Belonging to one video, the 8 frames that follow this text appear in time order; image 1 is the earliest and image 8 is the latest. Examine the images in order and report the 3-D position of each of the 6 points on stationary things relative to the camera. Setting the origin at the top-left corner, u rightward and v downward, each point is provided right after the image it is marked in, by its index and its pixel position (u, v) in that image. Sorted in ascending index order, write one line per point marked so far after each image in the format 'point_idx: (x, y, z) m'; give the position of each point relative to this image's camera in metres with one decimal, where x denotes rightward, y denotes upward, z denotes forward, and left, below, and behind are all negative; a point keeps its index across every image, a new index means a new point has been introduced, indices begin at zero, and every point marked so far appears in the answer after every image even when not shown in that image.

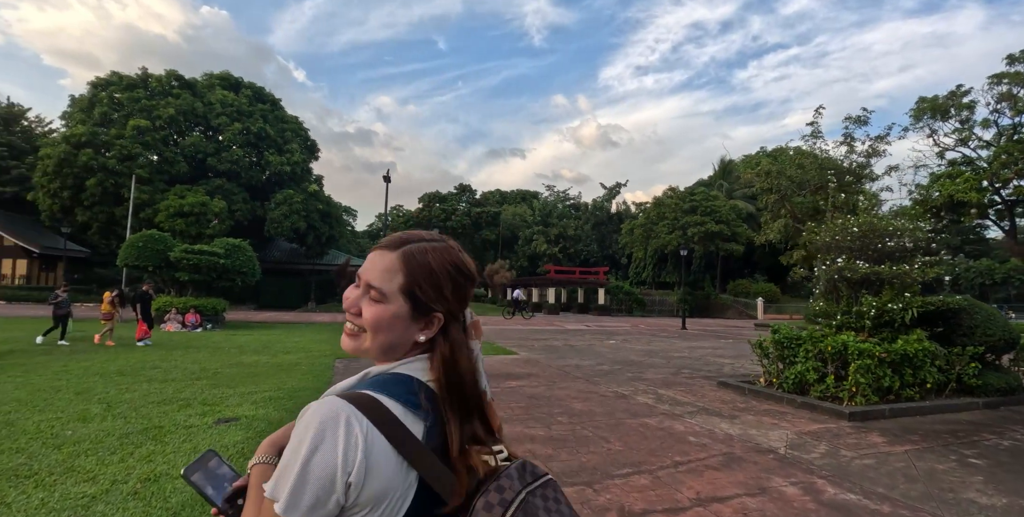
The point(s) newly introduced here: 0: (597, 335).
0: (+3.2, -2.9, +19.8) m
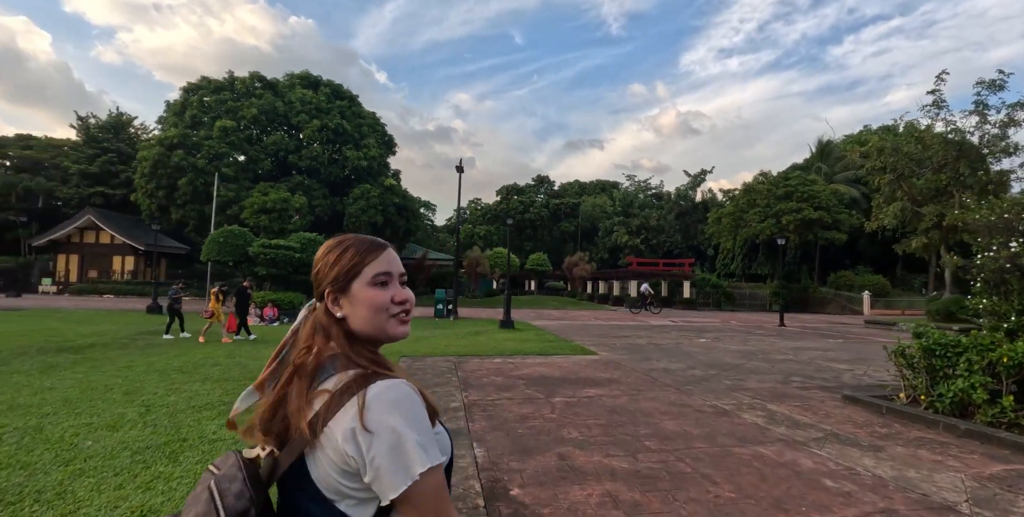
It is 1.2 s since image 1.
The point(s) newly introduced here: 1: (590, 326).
0: (+6.0, -2.5, +18.1) m
1: (+2.8, -2.3, +18.5) m
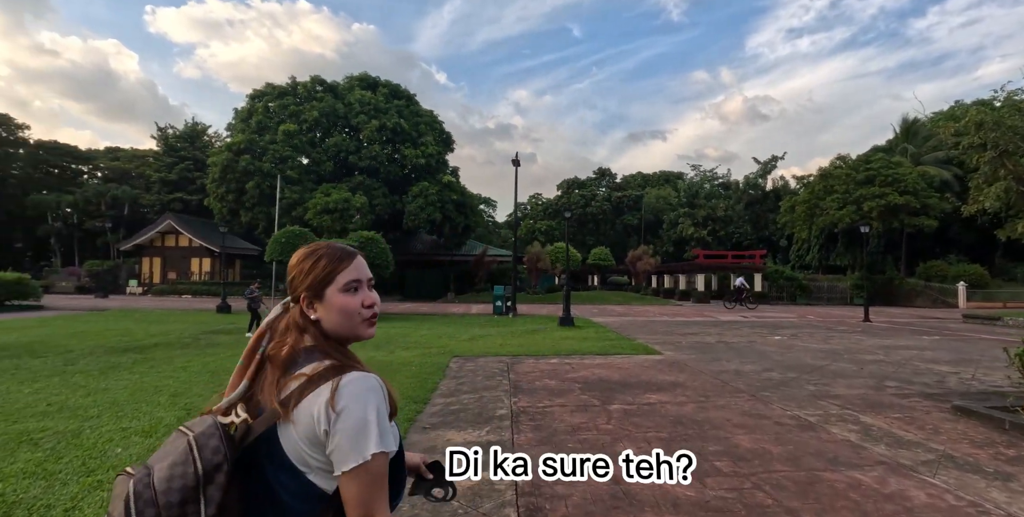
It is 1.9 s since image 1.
0: (+7.8, -2.3, +16.8) m
1: (+4.8, -2.1, +17.6) m
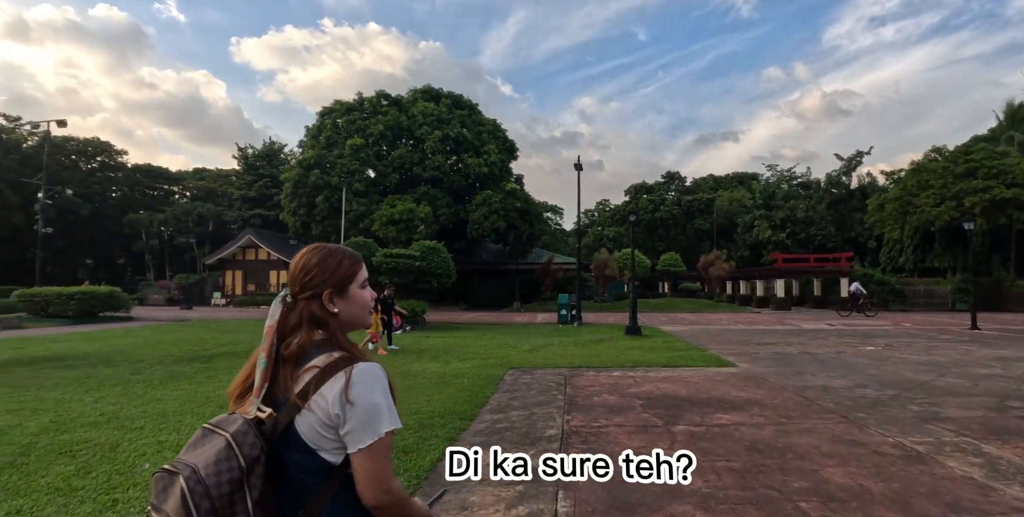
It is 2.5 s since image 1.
0: (+9.6, -2.3, +15.2) m
1: (+6.7, -2.3, +16.3) m
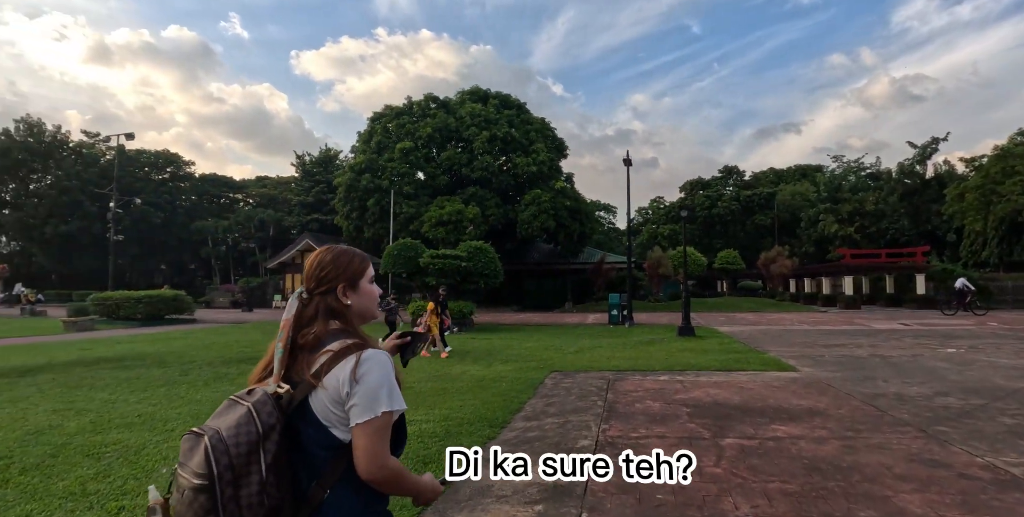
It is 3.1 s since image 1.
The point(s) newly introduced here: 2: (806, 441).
0: (+10.8, -2.2, +13.8) m
1: (+8.0, -2.1, +15.3) m
2: (+2.6, -1.6, +4.8) m
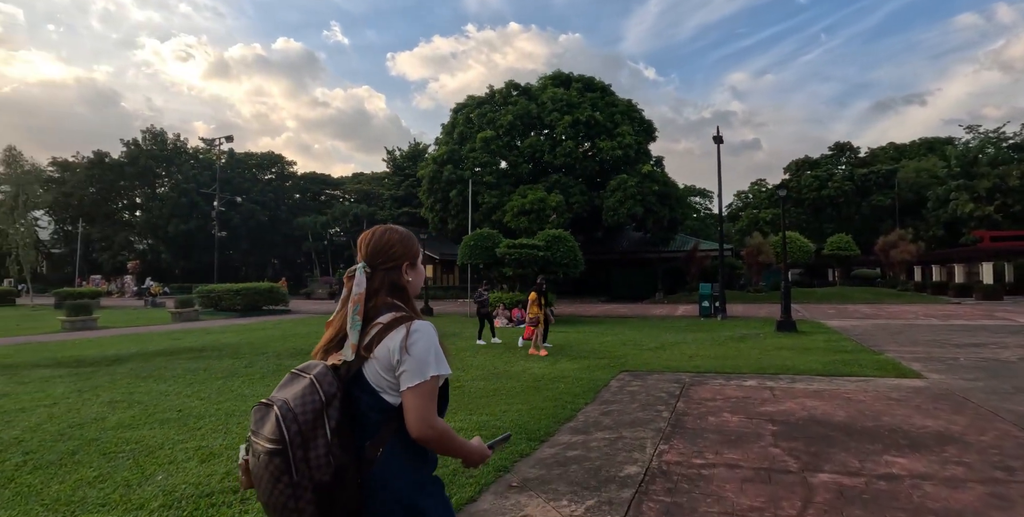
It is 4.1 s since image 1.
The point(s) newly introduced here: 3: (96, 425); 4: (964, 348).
0: (+12.5, -1.7, +11.2) m
1: (+9.9, -1.7, +13.1) m
2: (+2.9, -1.5, +3.6) m
3: (-4.0, -1.6, +5.1) m
4: (+8.0, -1.6, +9.6) m
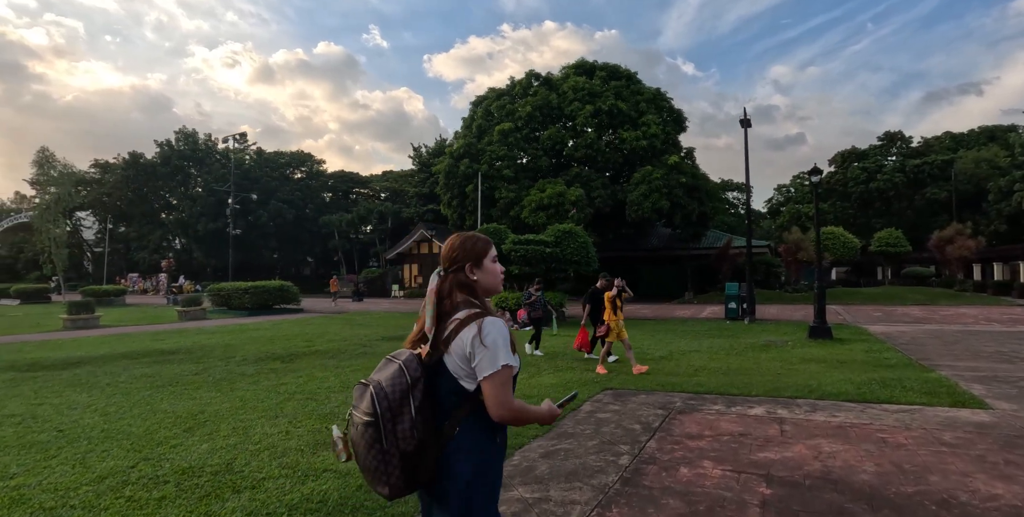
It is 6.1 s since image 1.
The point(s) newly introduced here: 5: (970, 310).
0: (+12.3, -1.6, +9.3) m
1: (+9.9, -1.6, +11.3) m
2: (+2.2, -1.4, +2.3) m
3: (-4.5, -1.5, +4.2) m
4: (+7.7, -1.5, +8.0) m
5: (+16.4, -1.9, +19.3) m
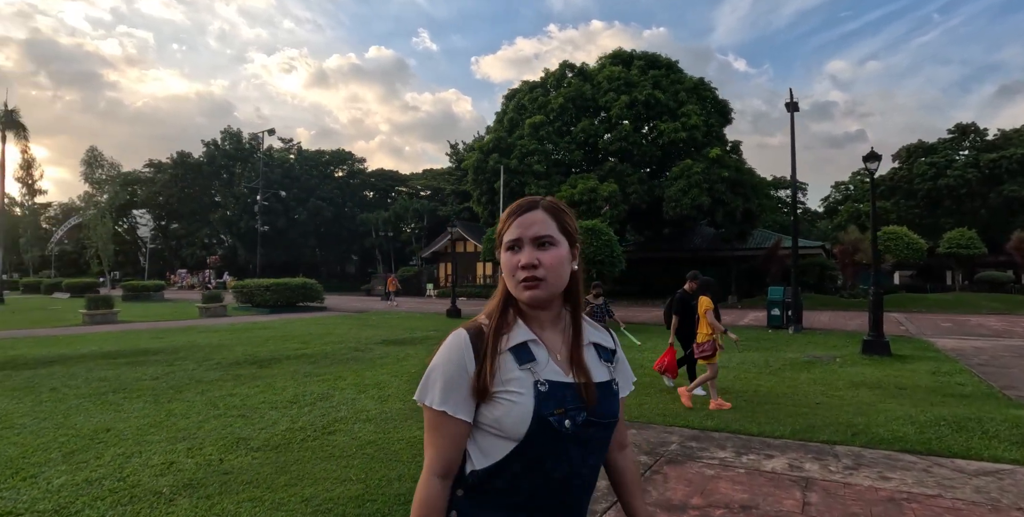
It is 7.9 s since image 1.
0: (+12.2, -1.7, +7.2) m
1: (+10.0, -1.7, +9.4) m
2: (+1.5, -1.4, +1.1) m
3: (-5.0, -1.5, +3.6) m
4: (+7.5, -1.6, +6.3) m
5: (+17.1, -2.0, +16.8) m
